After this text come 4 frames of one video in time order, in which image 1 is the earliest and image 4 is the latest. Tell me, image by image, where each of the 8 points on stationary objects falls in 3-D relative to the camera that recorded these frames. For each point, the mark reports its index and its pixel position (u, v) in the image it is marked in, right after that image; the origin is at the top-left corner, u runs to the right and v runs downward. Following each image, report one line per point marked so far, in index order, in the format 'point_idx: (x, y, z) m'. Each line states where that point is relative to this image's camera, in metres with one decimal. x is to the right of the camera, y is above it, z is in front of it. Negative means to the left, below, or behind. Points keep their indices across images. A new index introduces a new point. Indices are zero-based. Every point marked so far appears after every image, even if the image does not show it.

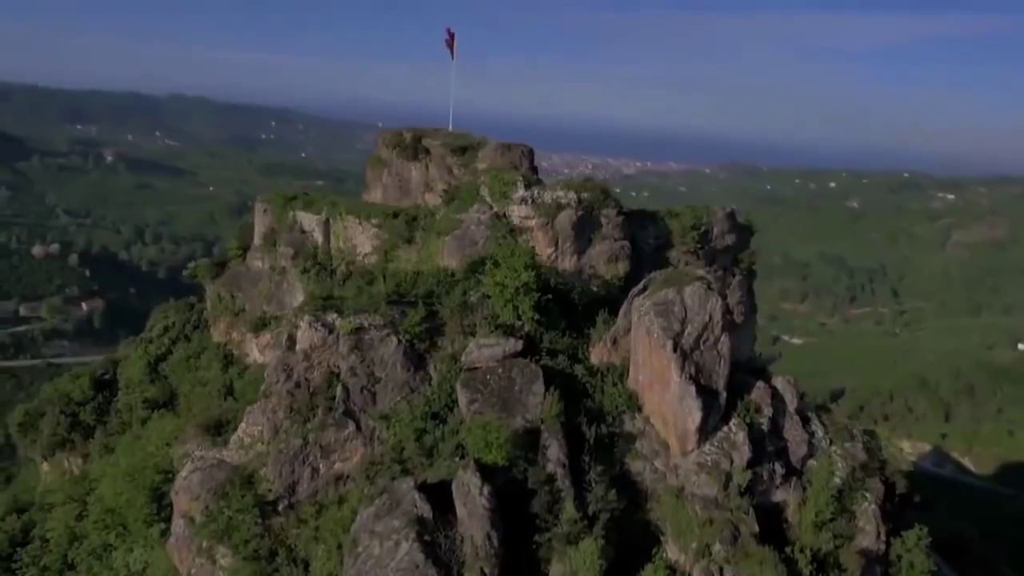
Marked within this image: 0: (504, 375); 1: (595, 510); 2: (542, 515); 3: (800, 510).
0: (-0.1, -1.7, +18.0) m
1: (+1.5, -4.1, +17.0) m
2: (+0.5, -4.1, +16.7) m
3: (+6.1, -4.7, +19.3) m
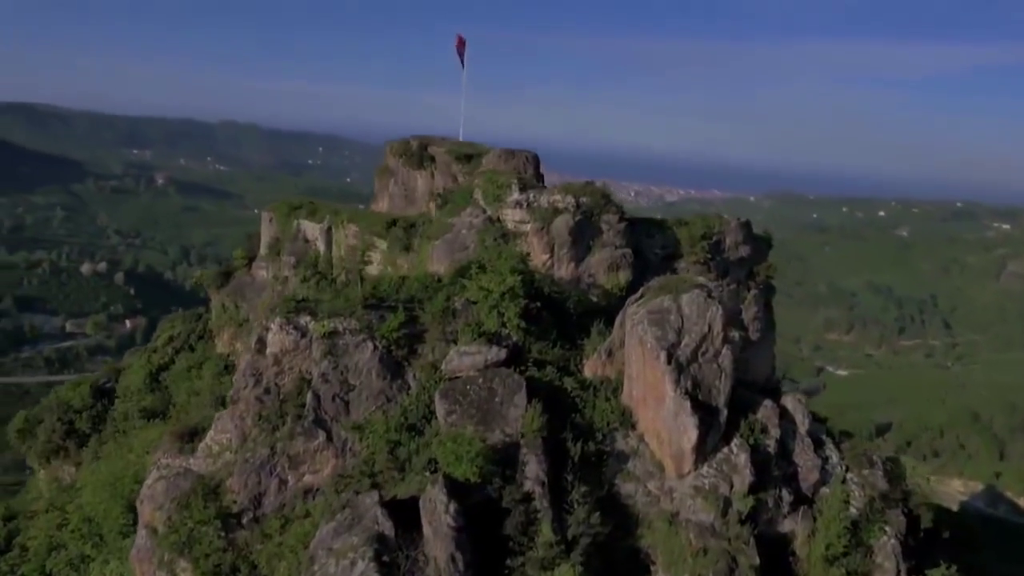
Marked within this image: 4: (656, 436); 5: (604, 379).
0: (-0.5, -1.8, +16.8) m
1: (+1.1, -4.2, +15.7) m
2: (+0.1, -4.2, +15.4) m
3: (+5.7, -4.9, +17.7) m
4: (+2.7, -2.8, +17.3) m
5: (+1.8, -1.8, +18.2) m
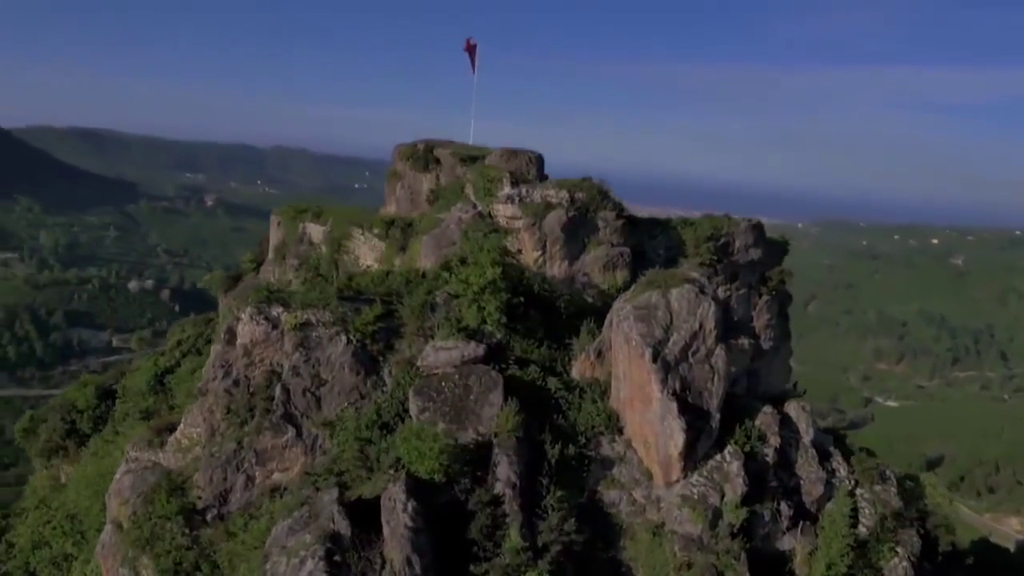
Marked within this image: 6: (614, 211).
0: (-0.9, -1.6, +15.9) m
1: (+0.5, -4.0, +14.7) m
2: (-0.5, -4.0, +14.5) m
3: (+5.3, -4.9, +16.4) m
4: (+2.3, -2.7, +16.2) m
5: (+1.5, -1.7, +17.2) m
6: (+2.1, +1.6, +19.1) m
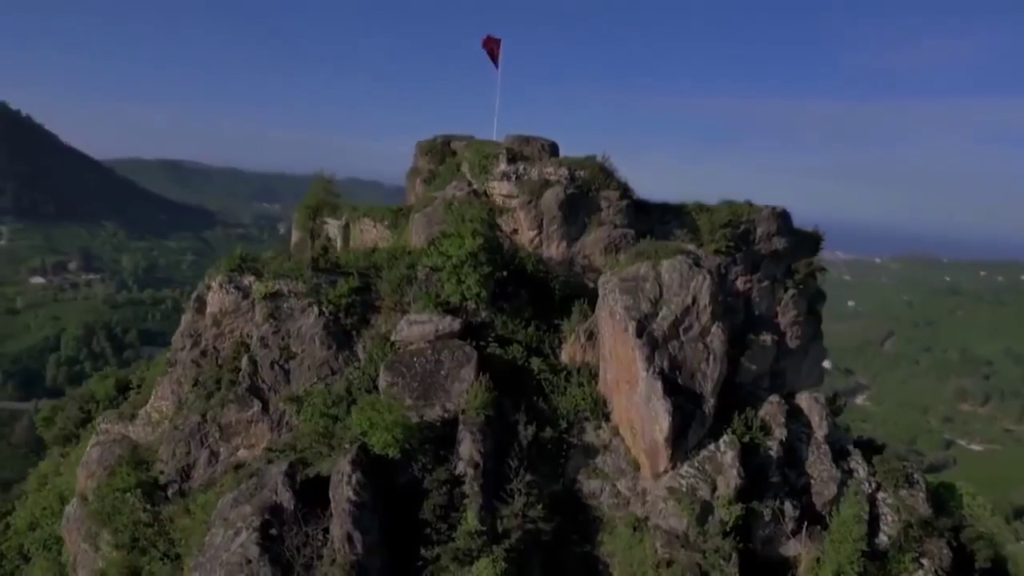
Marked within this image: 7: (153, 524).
0: (-1.3, -1.1, +14.8) m
1: (0.0, -3.5, +13.4) m
2: (-1.1, -3.4, +13.3) m
3: (+4.8, -4.5, +14.7) m
4: (+1.9, -2.2, +14.8) m
5: (+1.2, -1.3, +15.9) m
6: (+2.0, +1.9, +17.9) m
7: (-6.0, -3.9, +15.1) m
